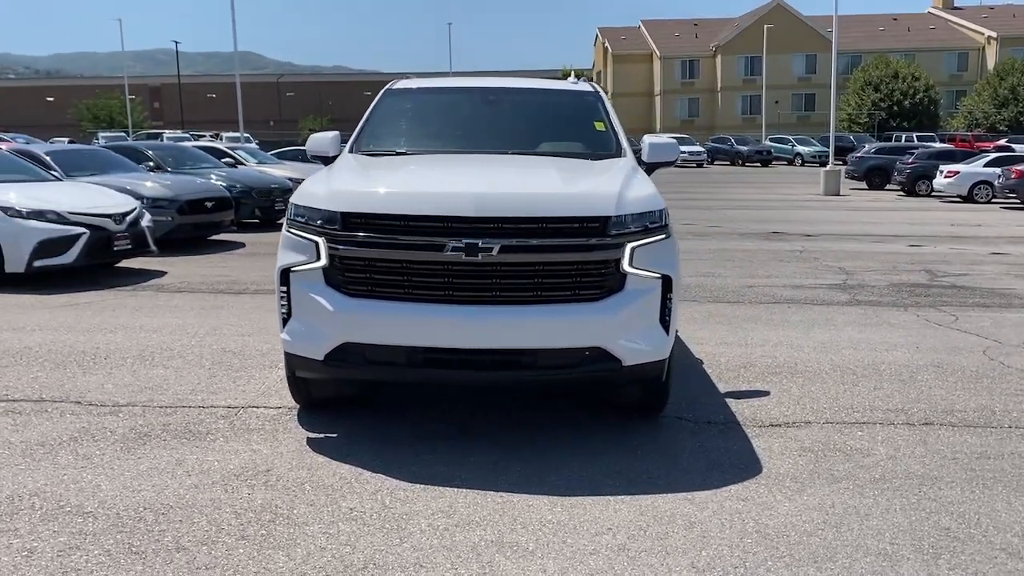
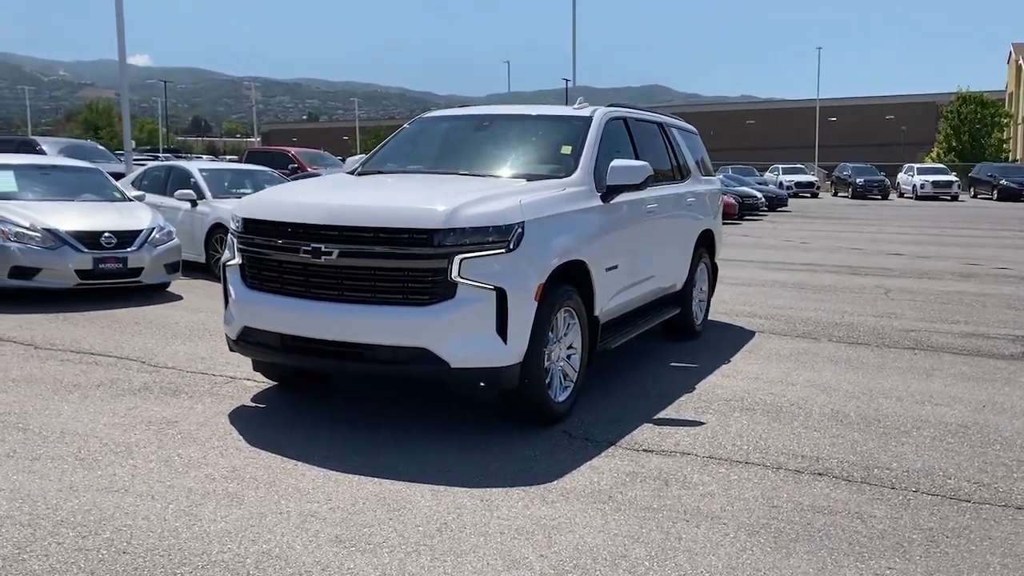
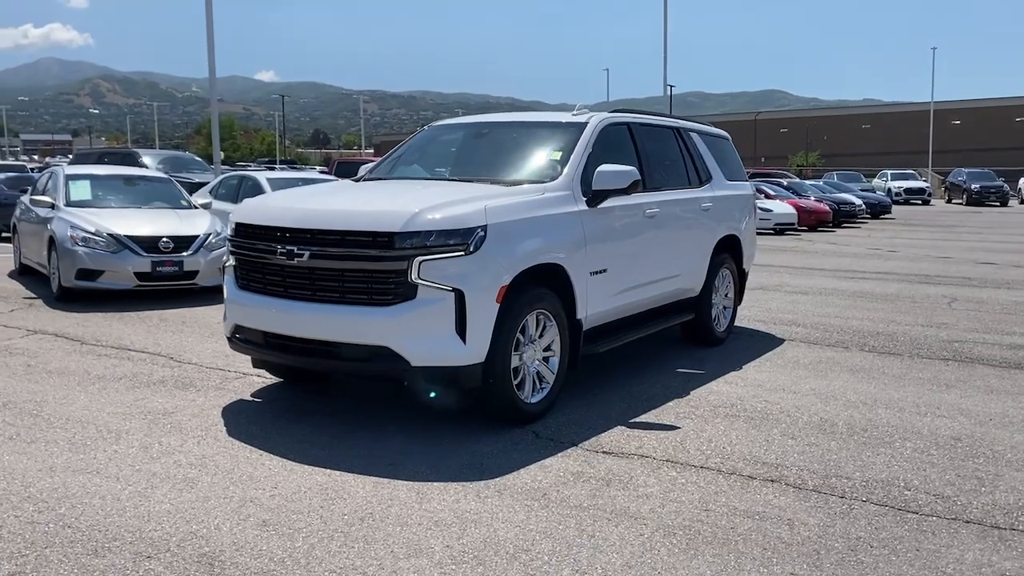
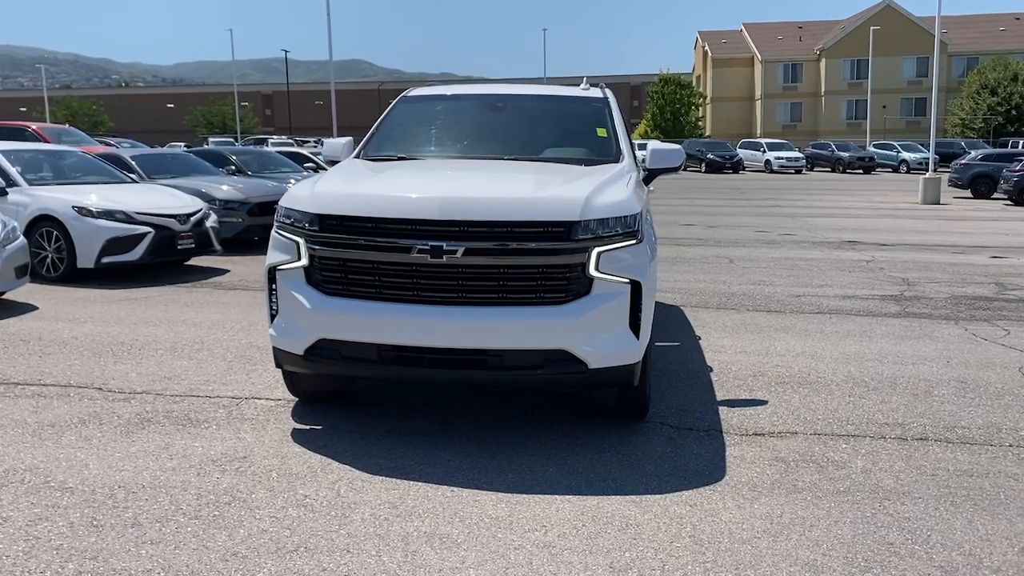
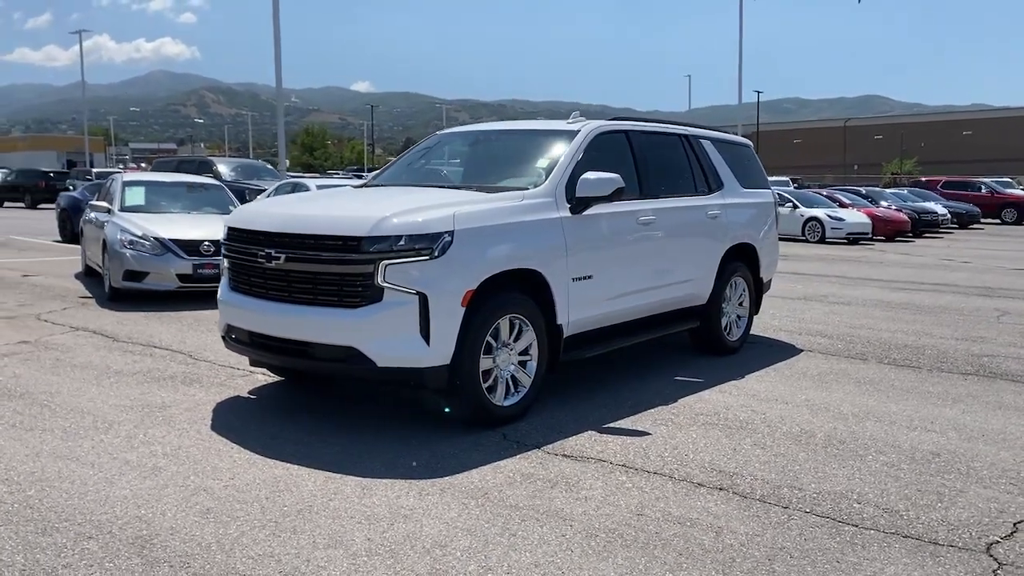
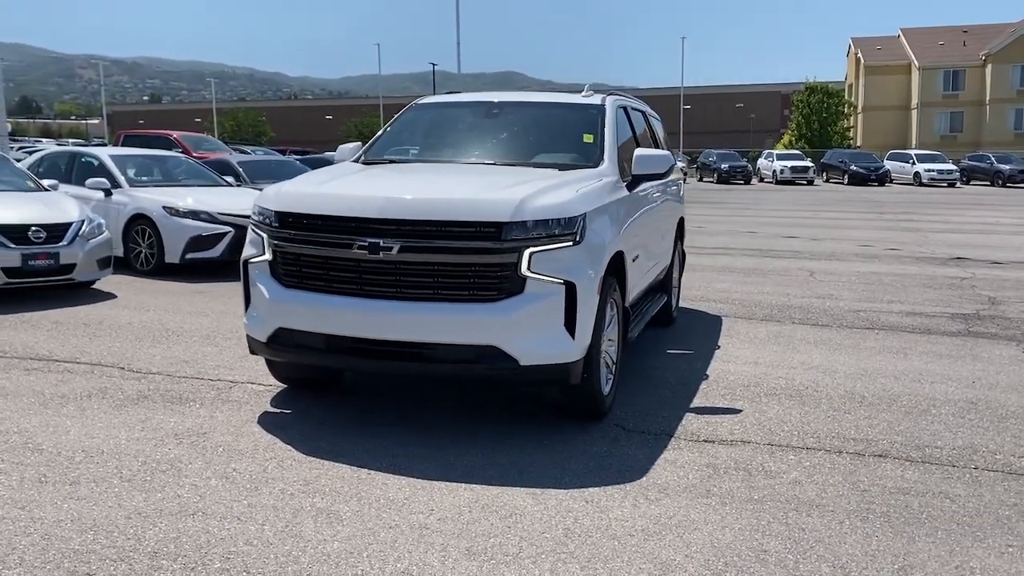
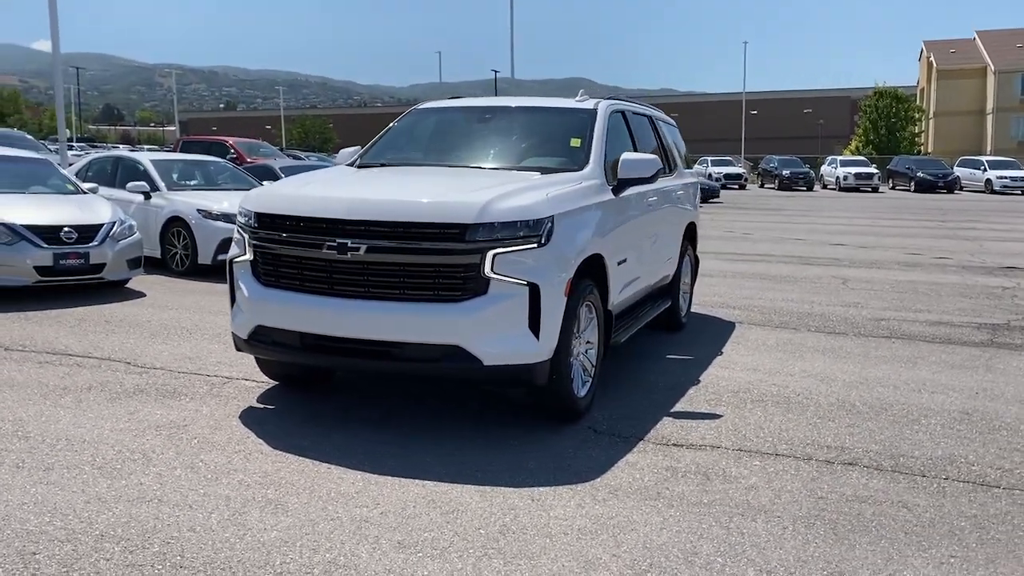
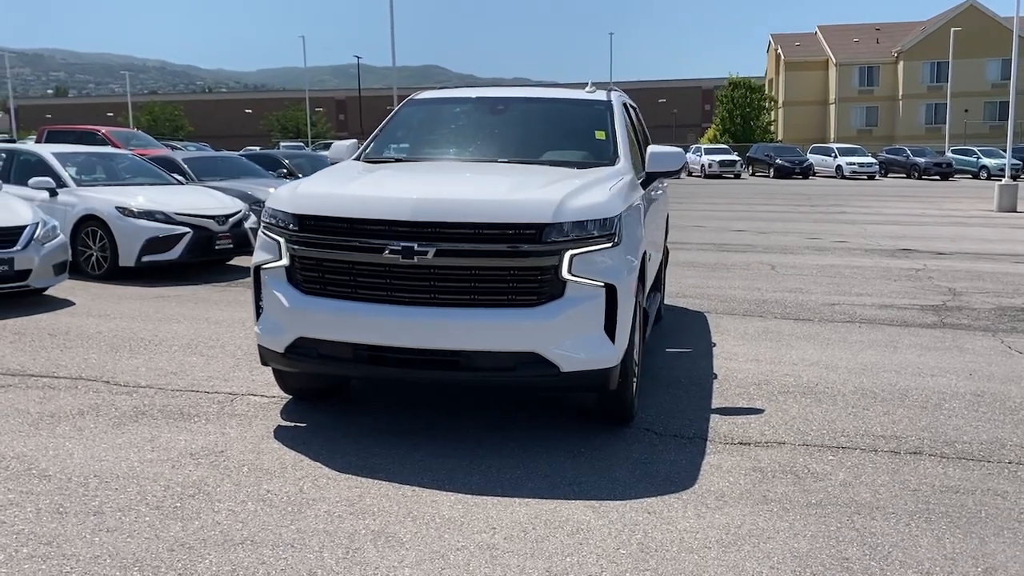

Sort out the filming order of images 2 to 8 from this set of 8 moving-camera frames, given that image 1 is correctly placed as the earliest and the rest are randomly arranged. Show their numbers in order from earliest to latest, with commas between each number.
4, 8, 6, 7, 2, 3, 5
